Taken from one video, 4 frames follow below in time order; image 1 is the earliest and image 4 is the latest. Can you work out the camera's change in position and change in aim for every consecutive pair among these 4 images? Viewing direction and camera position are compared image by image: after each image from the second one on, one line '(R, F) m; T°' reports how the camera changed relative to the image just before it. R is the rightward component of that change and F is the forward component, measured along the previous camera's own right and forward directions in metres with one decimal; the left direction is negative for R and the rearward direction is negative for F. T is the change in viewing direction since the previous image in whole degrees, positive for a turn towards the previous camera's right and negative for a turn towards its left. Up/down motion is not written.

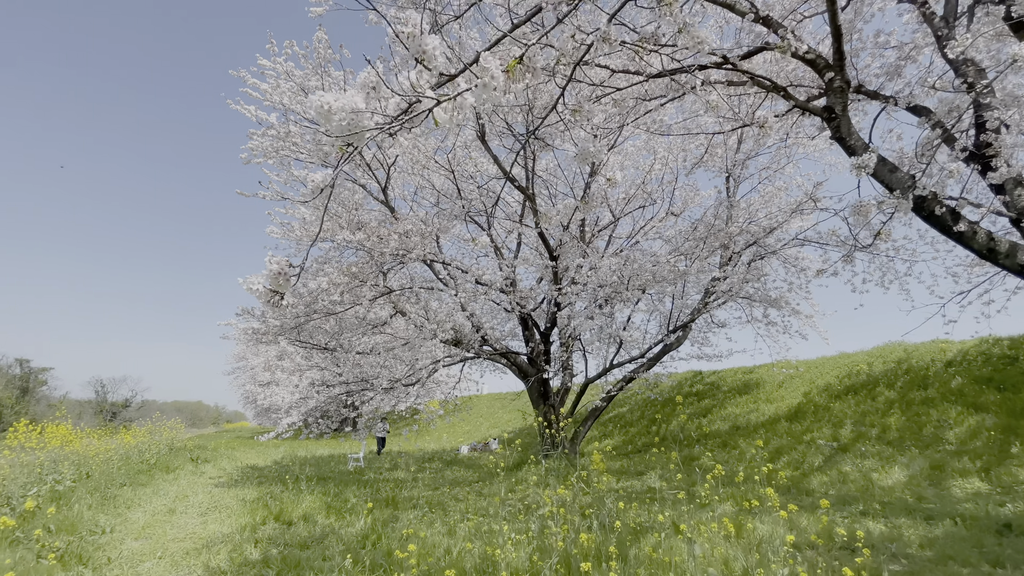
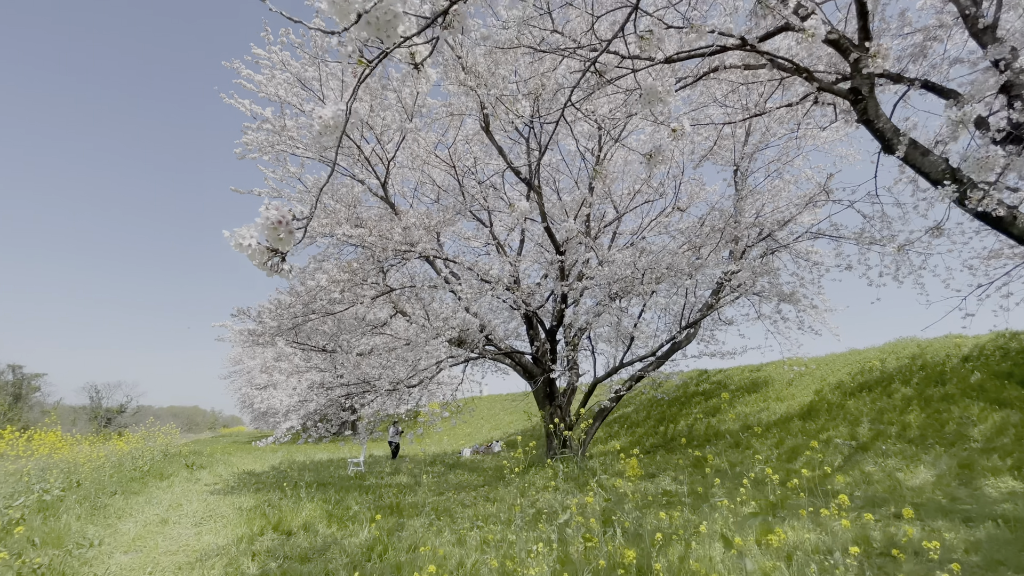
(-0.1, +0.2) m; 0°
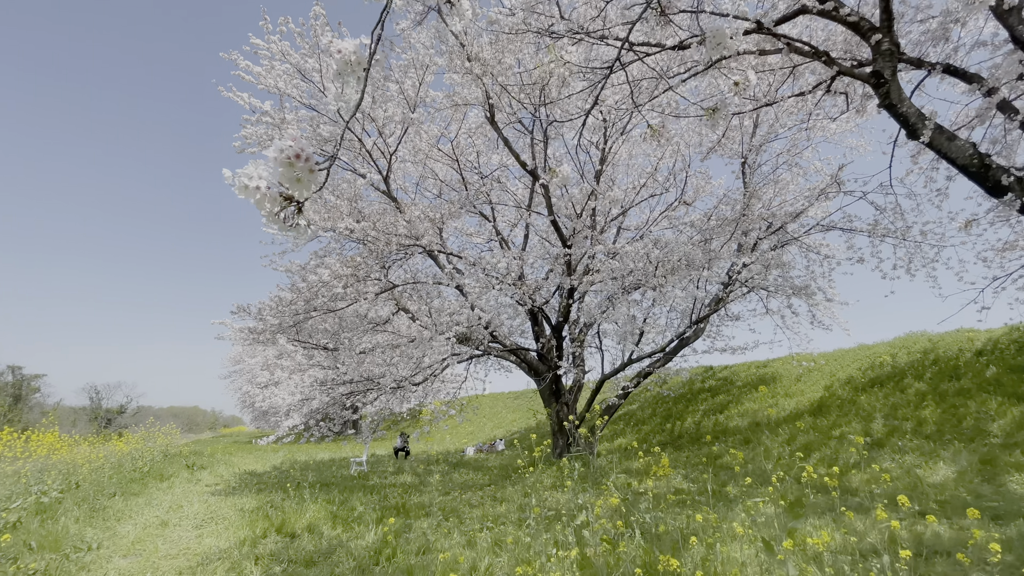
(-0.1, +0.1) m; 0°
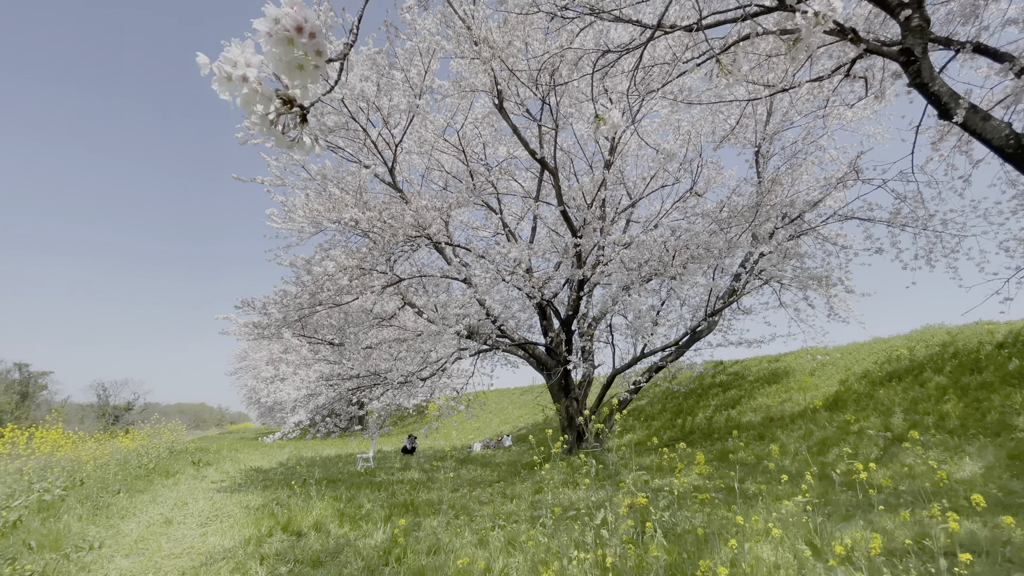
(-0.1, +0.2) m; 0°
